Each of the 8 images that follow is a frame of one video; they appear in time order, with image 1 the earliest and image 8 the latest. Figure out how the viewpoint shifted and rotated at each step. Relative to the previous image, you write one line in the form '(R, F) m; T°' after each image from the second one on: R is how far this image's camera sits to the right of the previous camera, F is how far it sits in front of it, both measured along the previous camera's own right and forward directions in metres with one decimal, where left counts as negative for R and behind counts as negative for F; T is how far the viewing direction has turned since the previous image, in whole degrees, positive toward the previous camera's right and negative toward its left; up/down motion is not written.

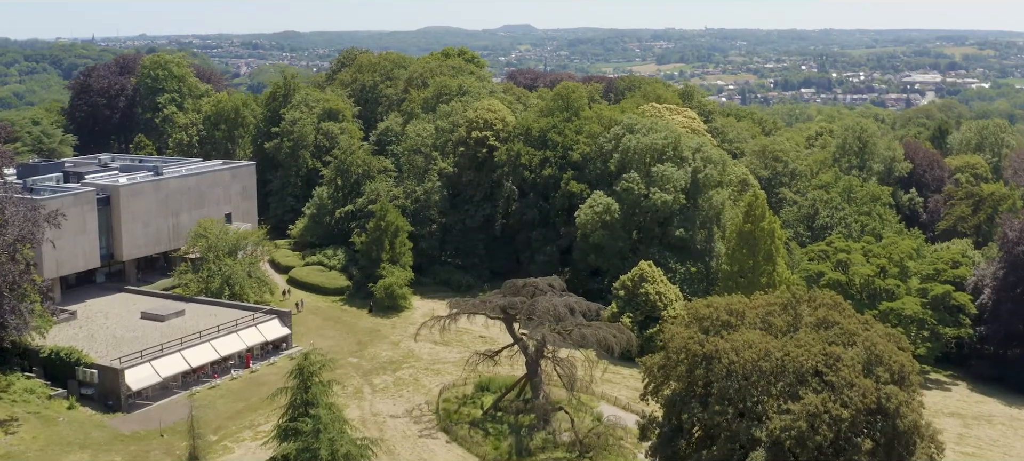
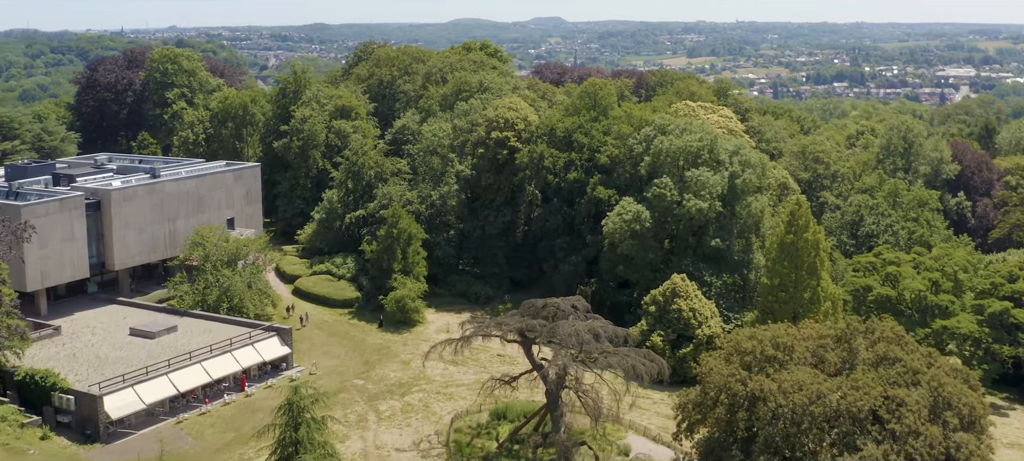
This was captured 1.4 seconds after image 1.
(+0.4, +5.2) m; -1°
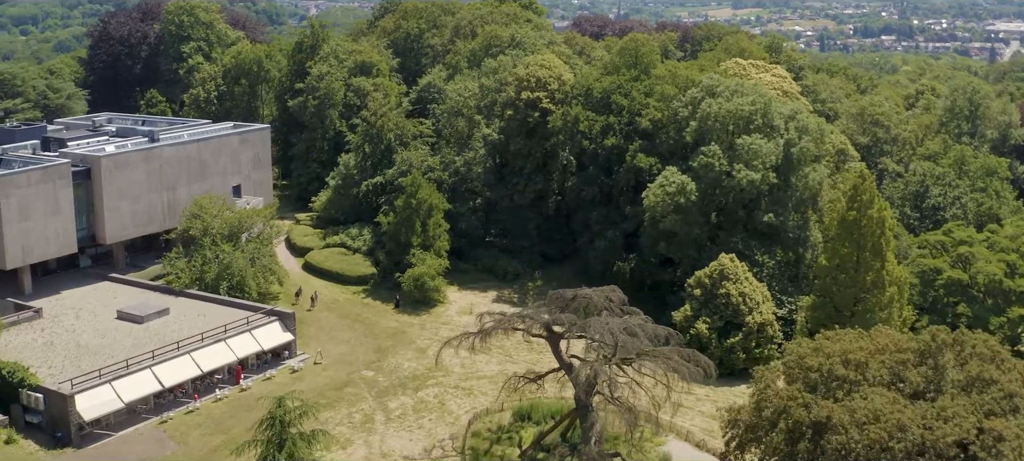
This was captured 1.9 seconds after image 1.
(+0.5, +6.2) m; -2°
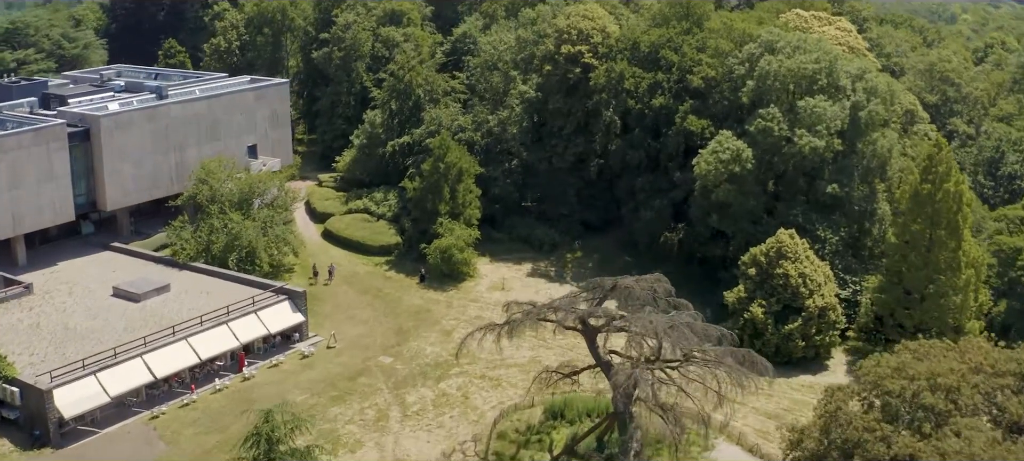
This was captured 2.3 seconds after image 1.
(+0.4, +5.2) m; -2°
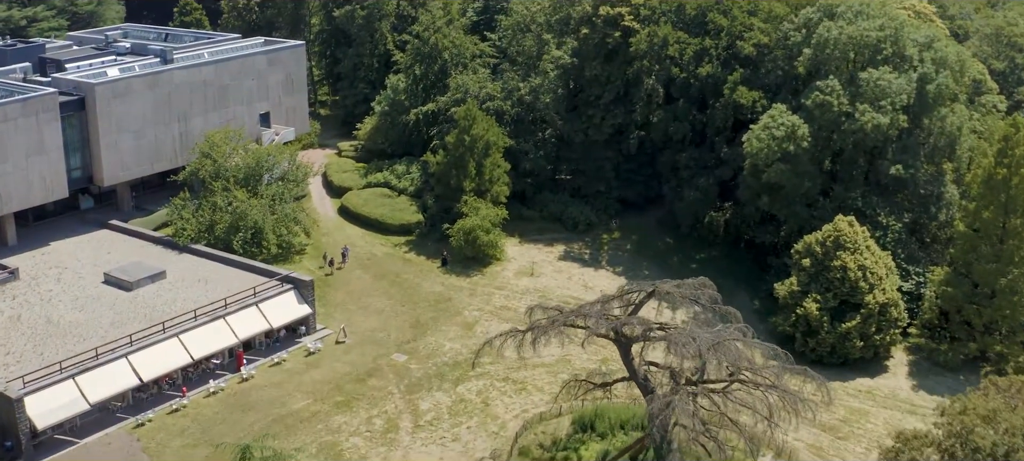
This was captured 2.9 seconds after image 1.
(+0.5, +4.5) m; -2°
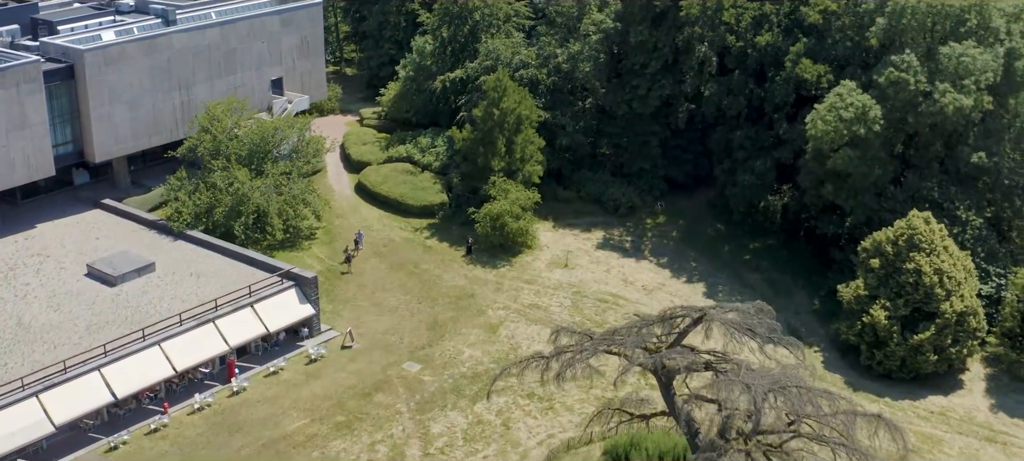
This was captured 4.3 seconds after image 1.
(+0.6, +5.0) m; -2°
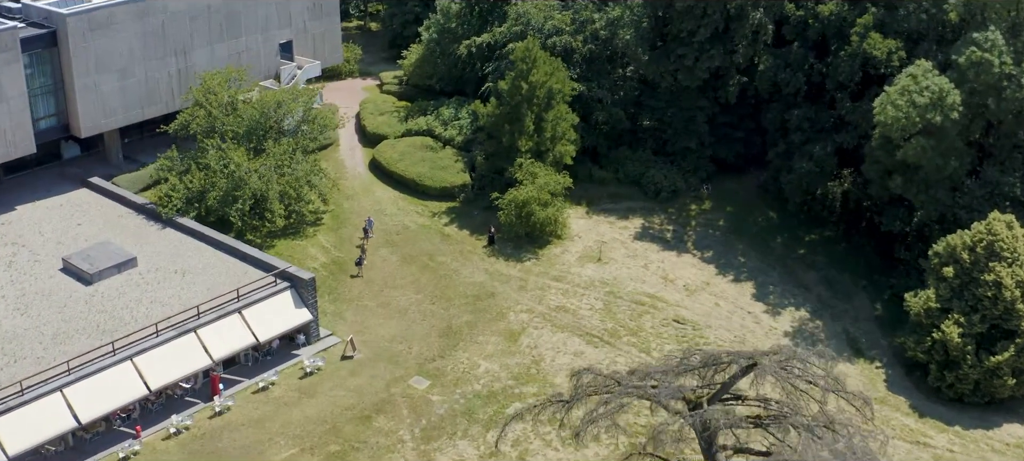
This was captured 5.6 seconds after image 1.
(+0.6, +4.5) m; -2°
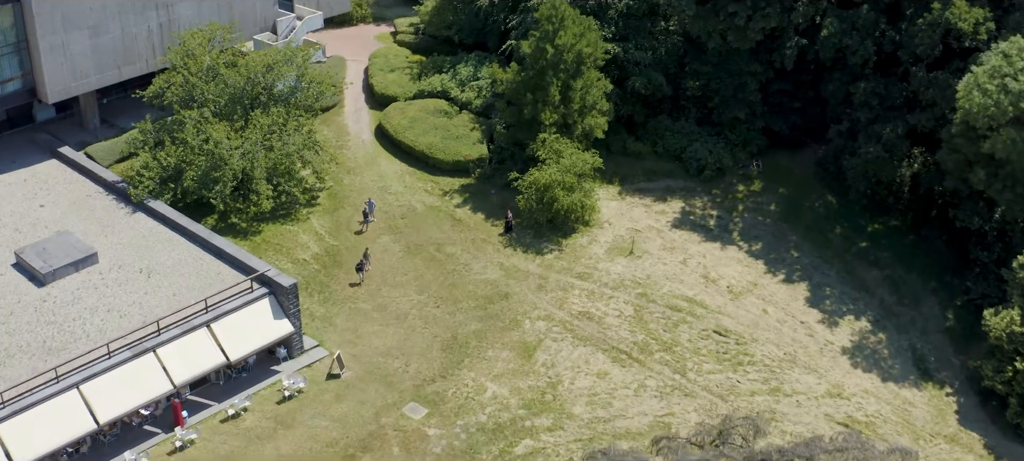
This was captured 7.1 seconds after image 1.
(+0.6, +5.0) m; -2°
